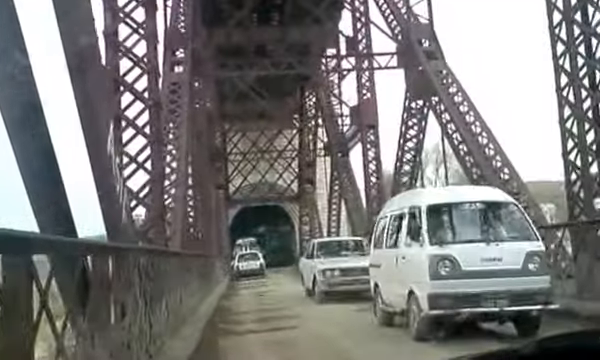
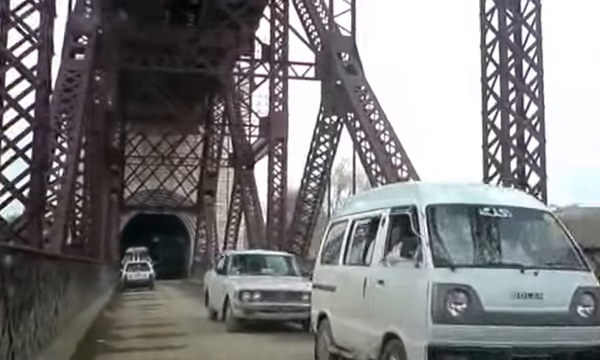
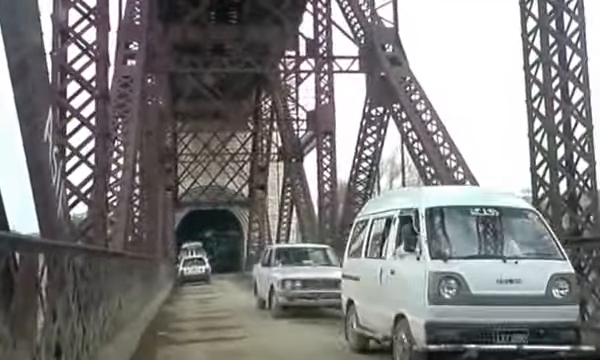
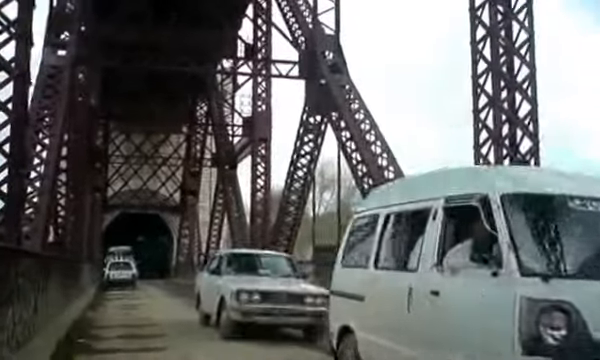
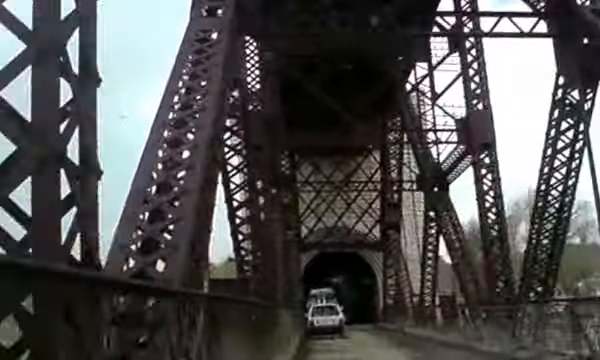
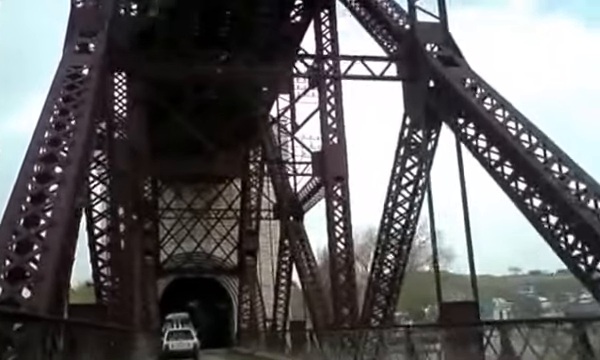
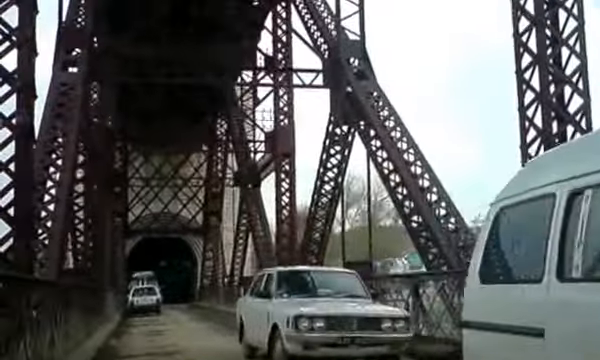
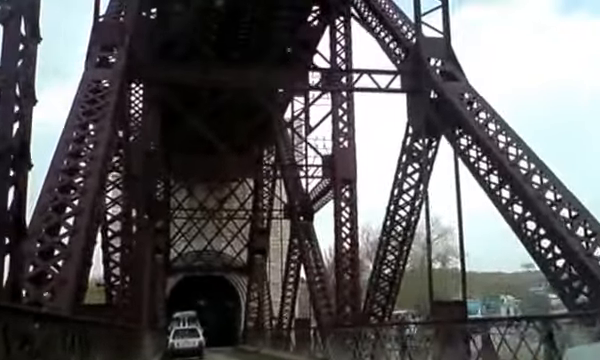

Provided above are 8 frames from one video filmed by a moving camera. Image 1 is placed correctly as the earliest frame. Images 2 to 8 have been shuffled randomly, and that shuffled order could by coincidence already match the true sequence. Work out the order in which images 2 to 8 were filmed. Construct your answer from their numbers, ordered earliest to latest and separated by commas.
3, 2, 4, 7, 8, 6, 5
